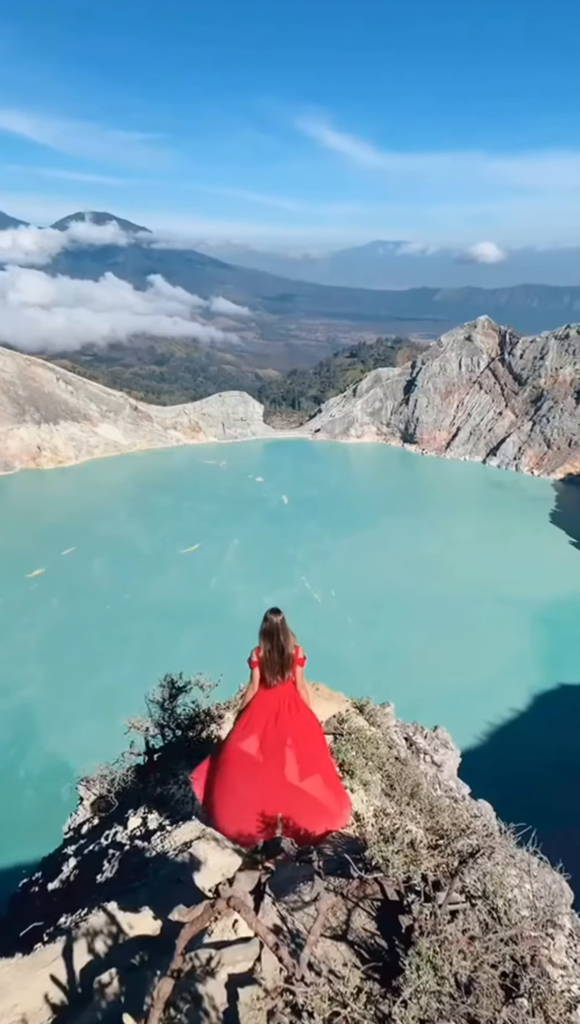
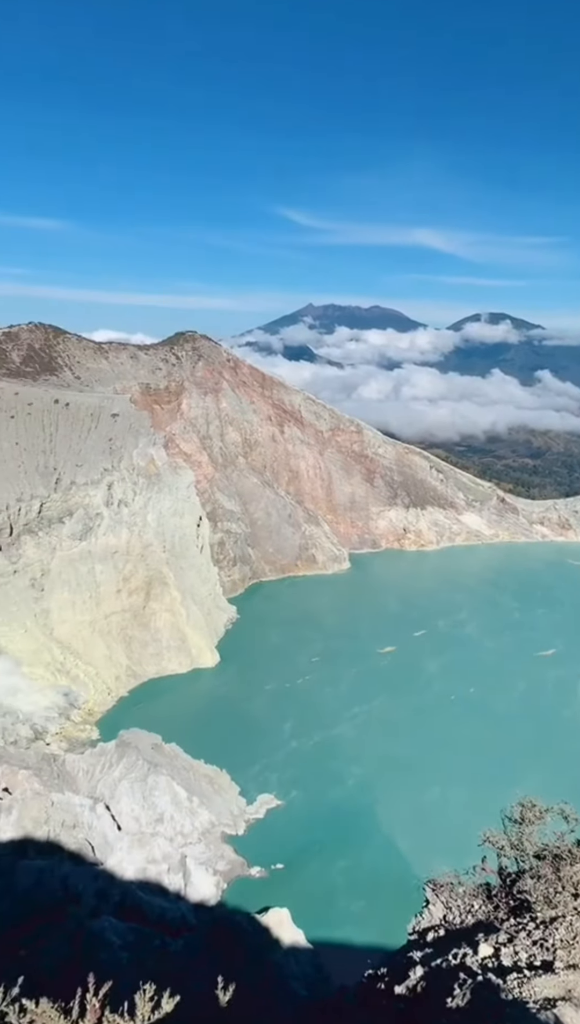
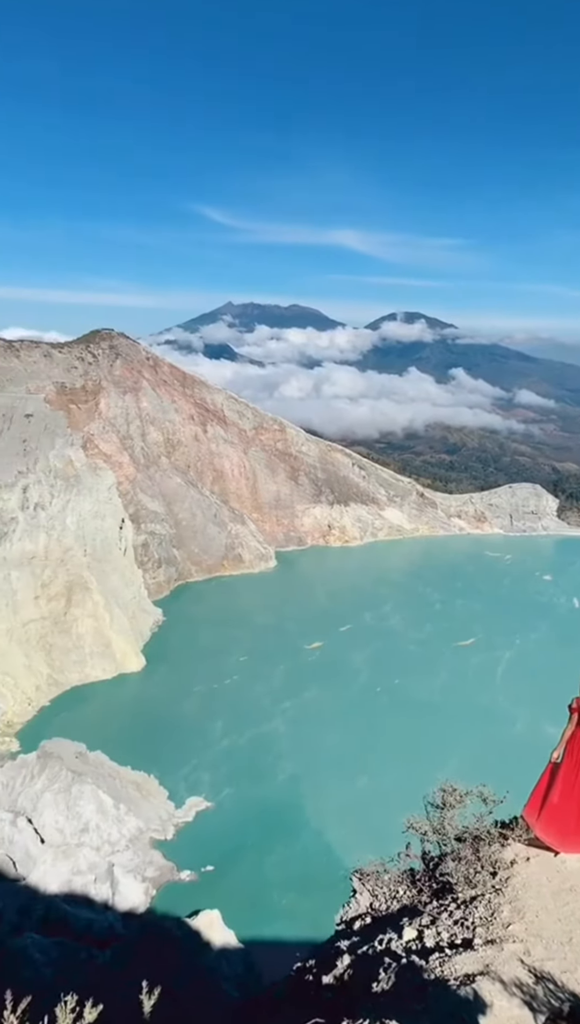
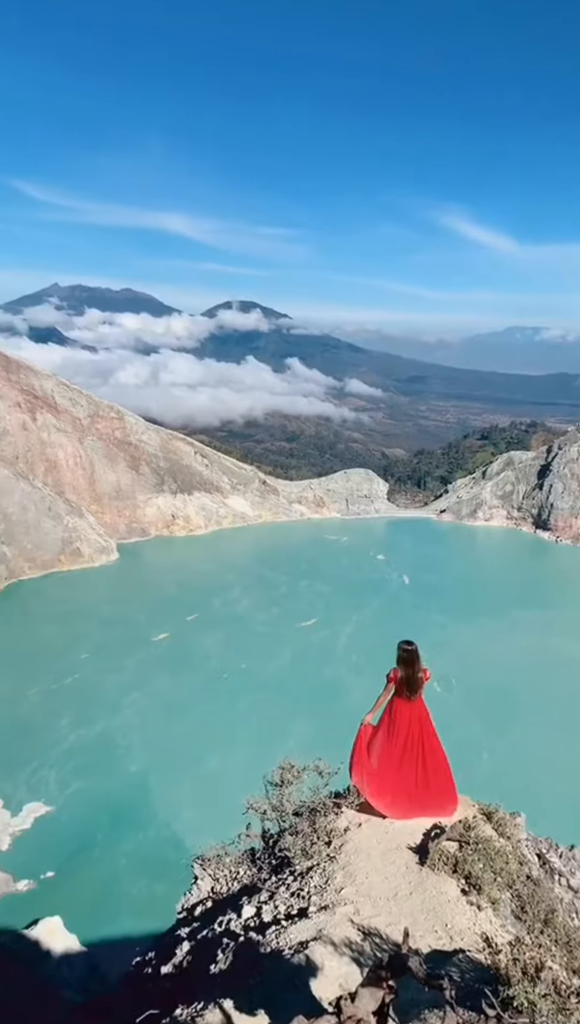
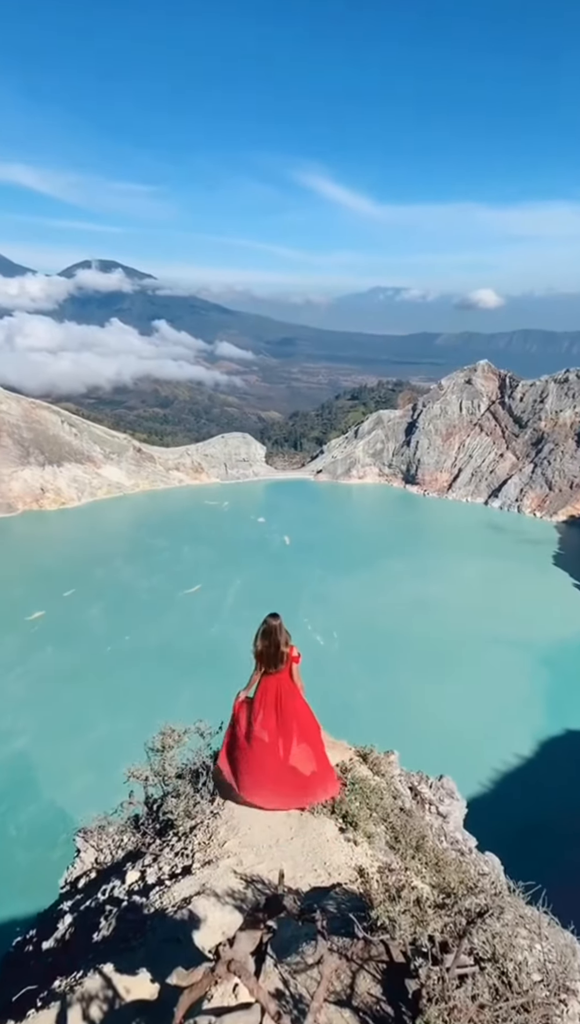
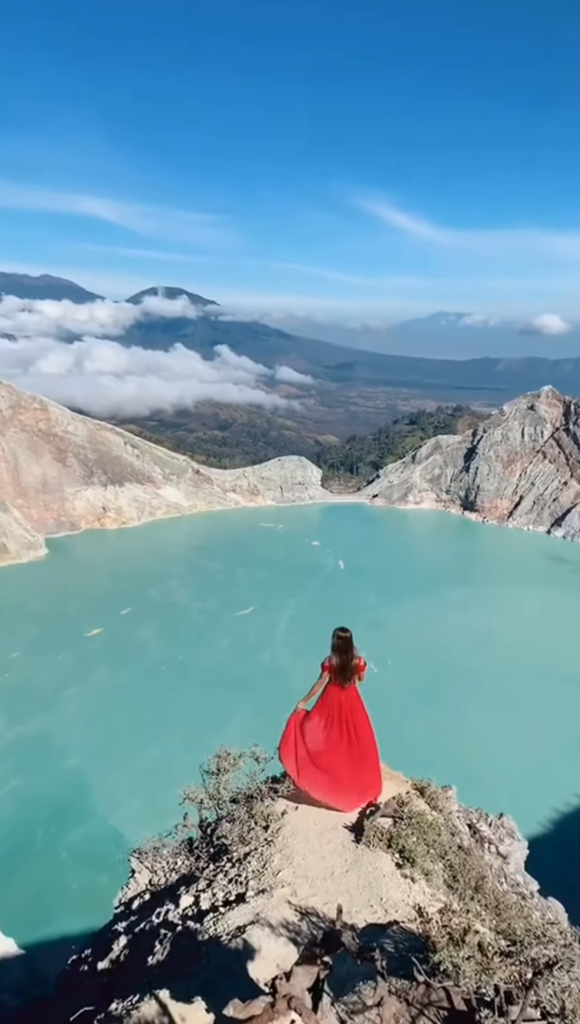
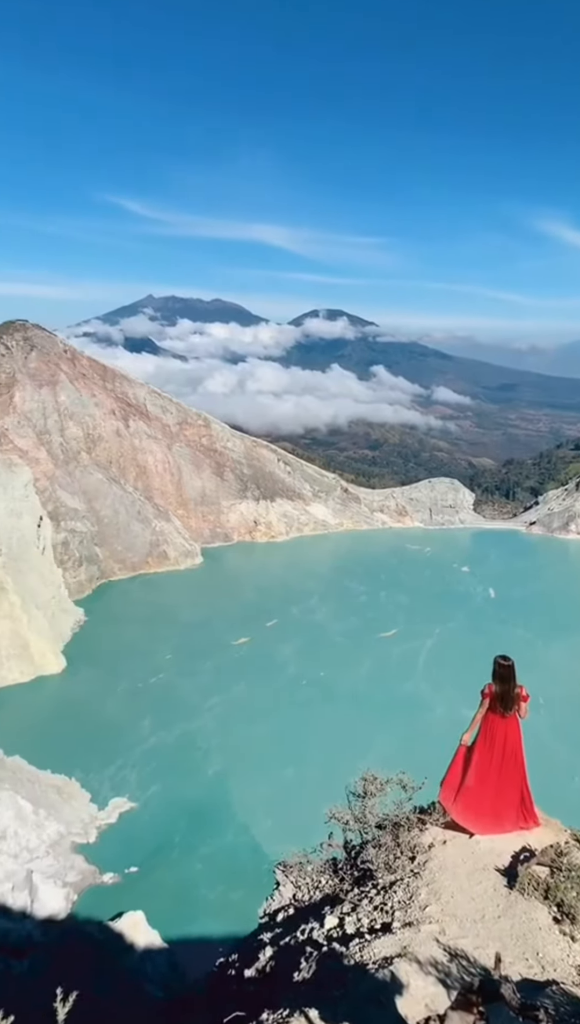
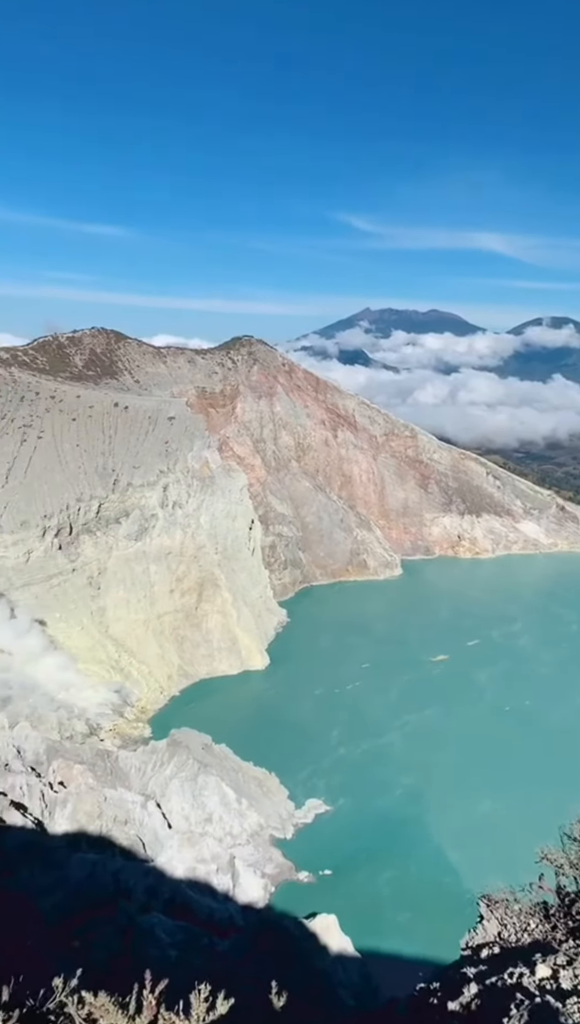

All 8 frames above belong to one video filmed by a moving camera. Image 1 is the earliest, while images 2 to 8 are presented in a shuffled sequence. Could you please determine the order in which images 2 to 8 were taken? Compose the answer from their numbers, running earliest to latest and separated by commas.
5, 6, 4, 7, 3, 2, 8
